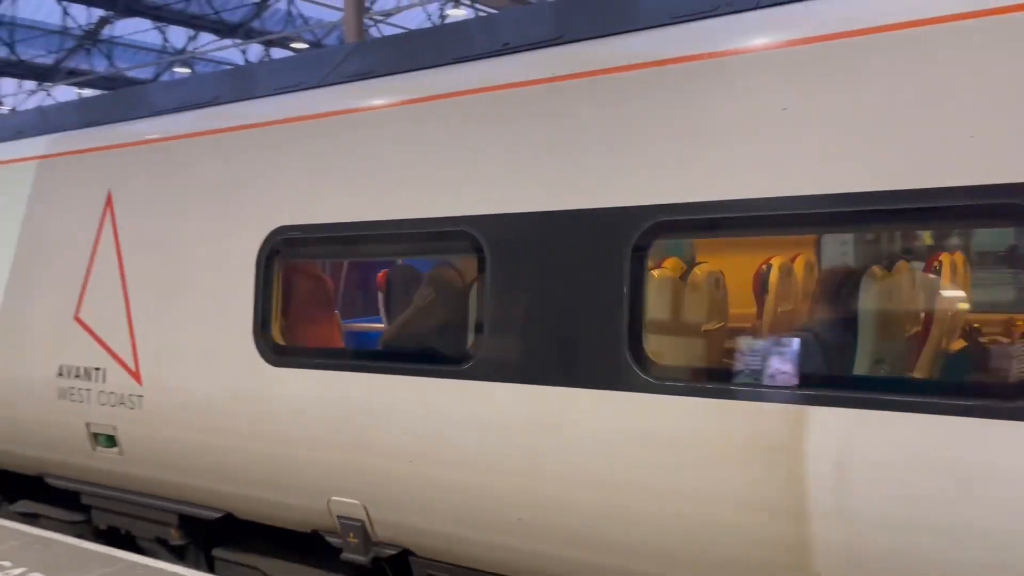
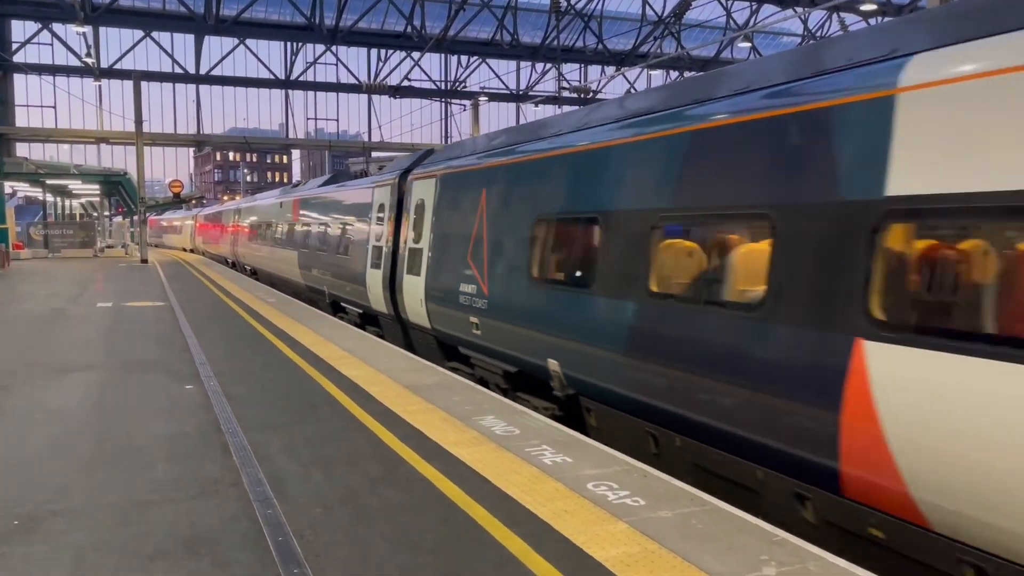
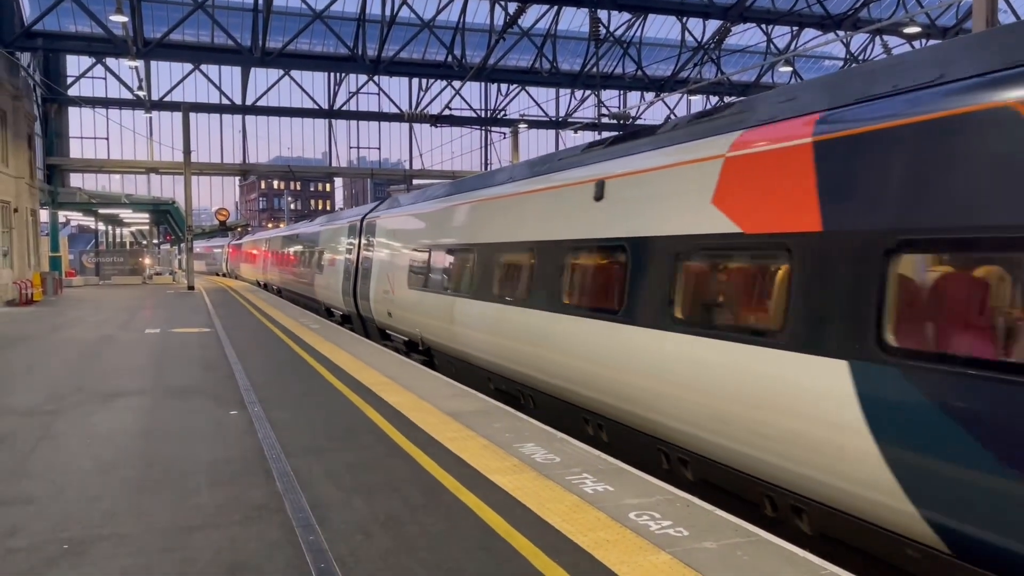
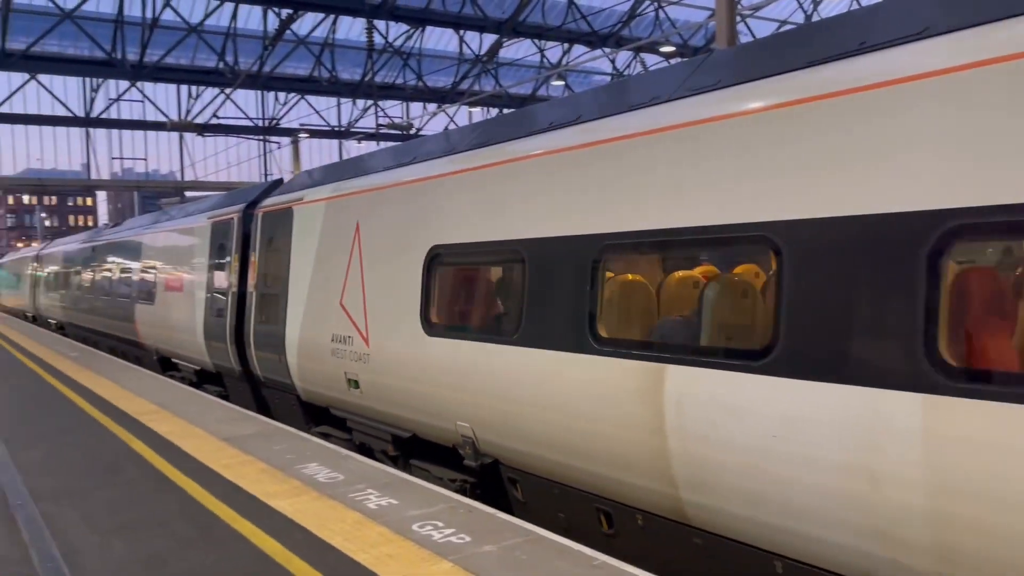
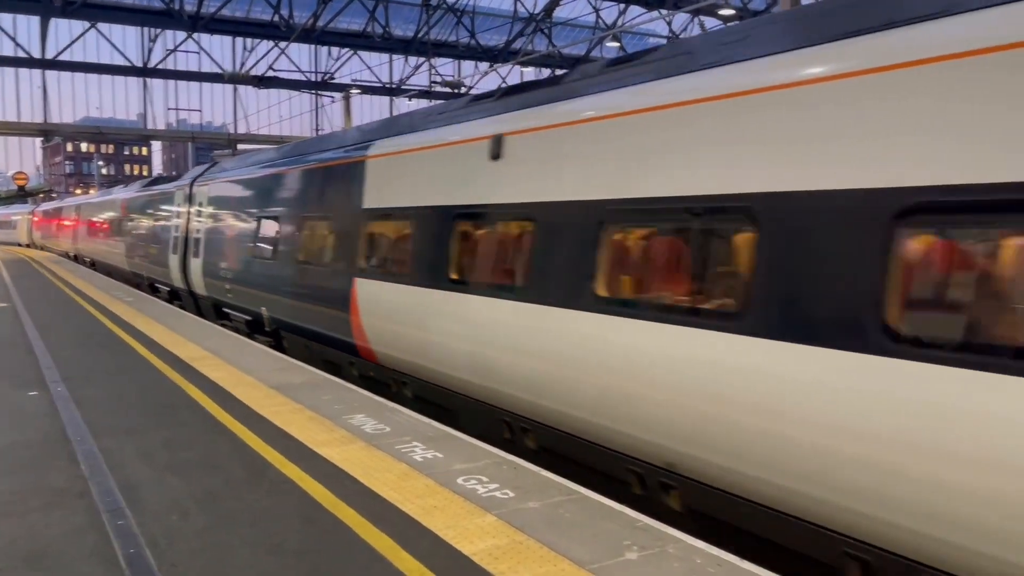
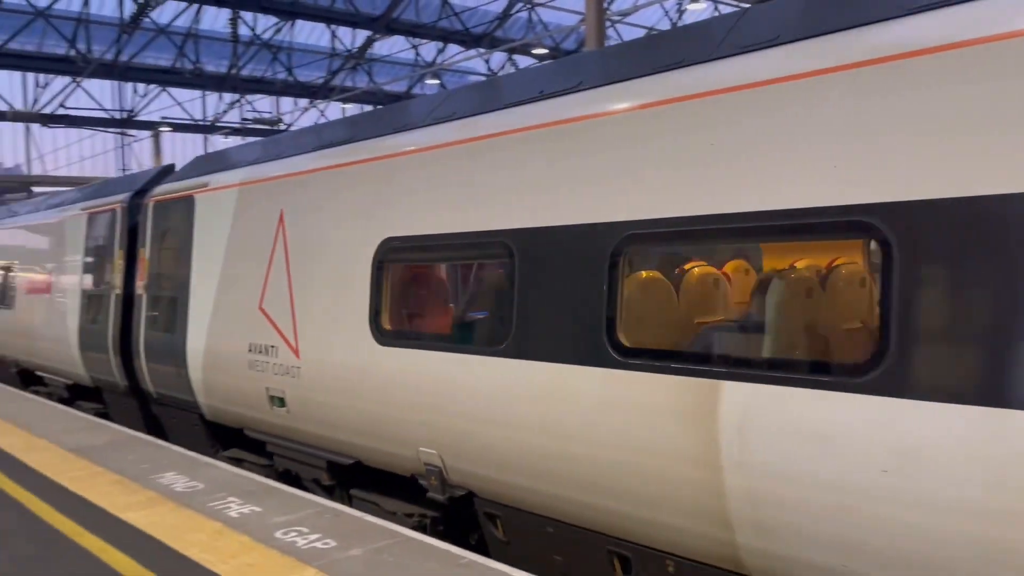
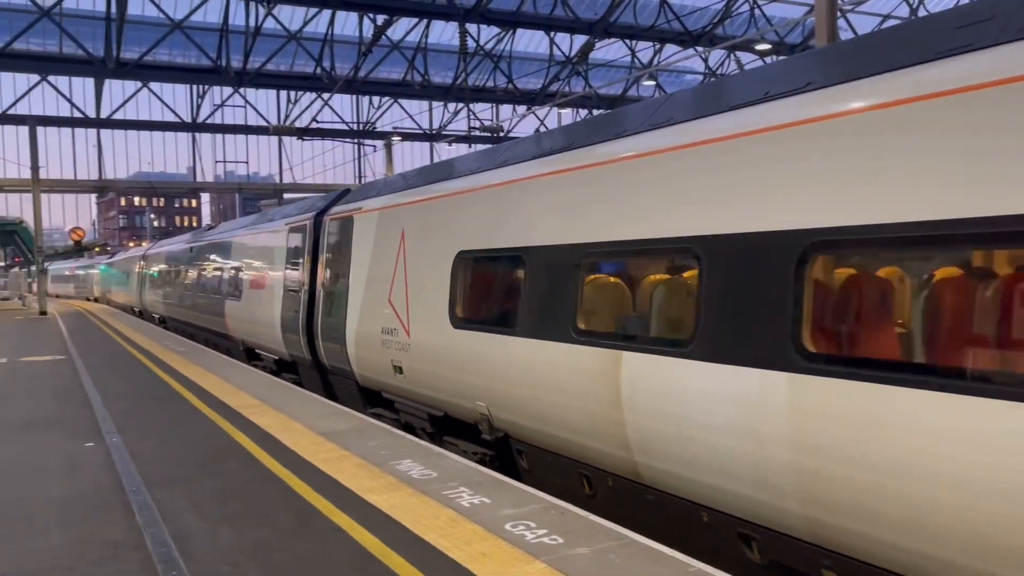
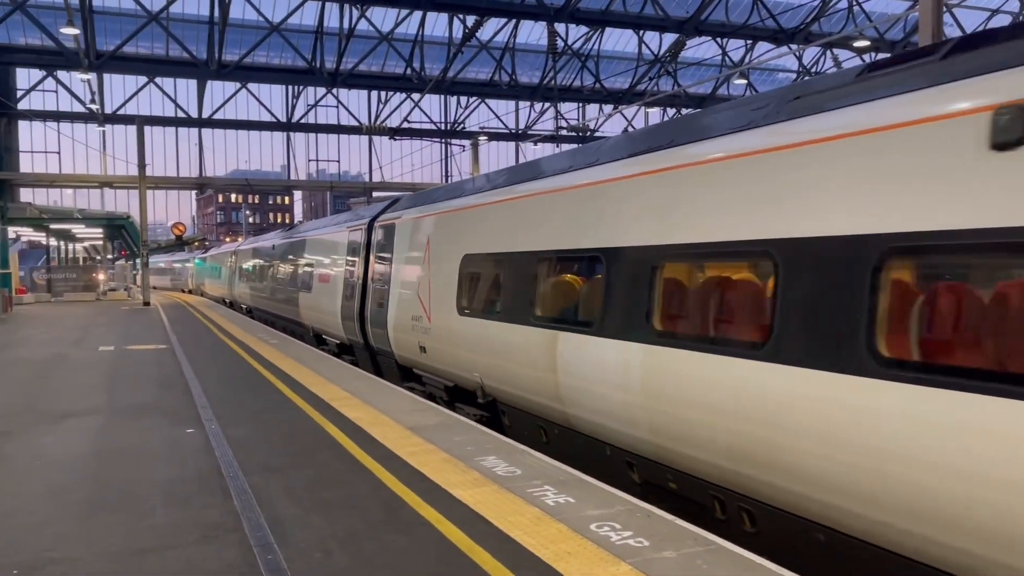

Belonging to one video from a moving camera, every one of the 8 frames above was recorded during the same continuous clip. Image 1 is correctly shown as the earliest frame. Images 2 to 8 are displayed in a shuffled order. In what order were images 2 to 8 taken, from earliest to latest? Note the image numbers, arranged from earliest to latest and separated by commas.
6, 4, 7, 8, 3, 2, 5
